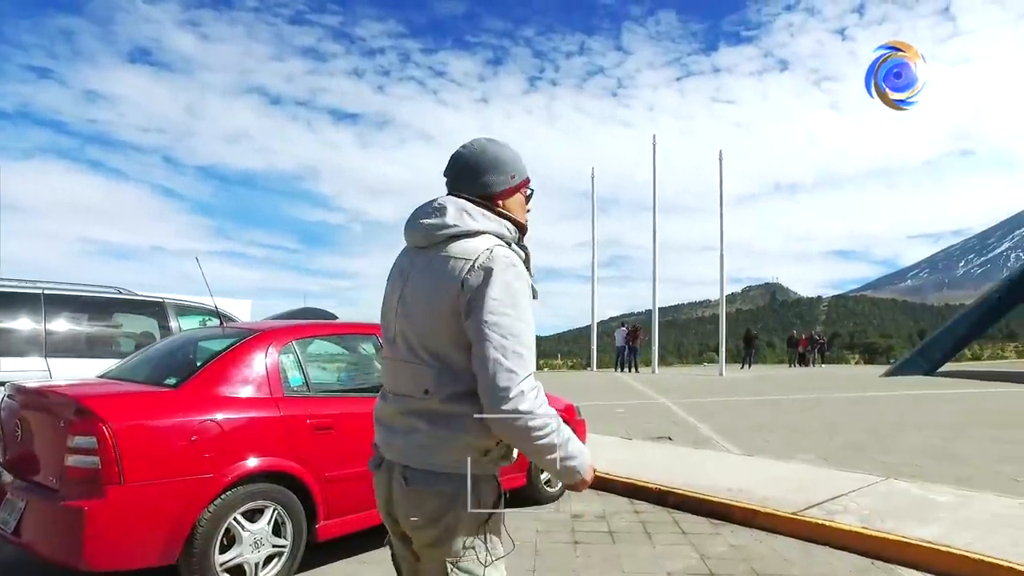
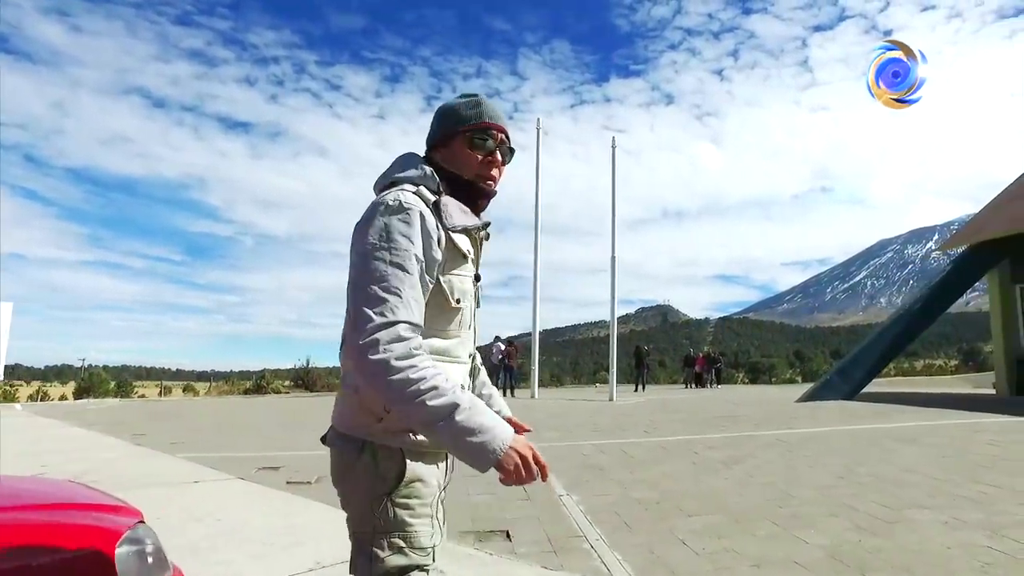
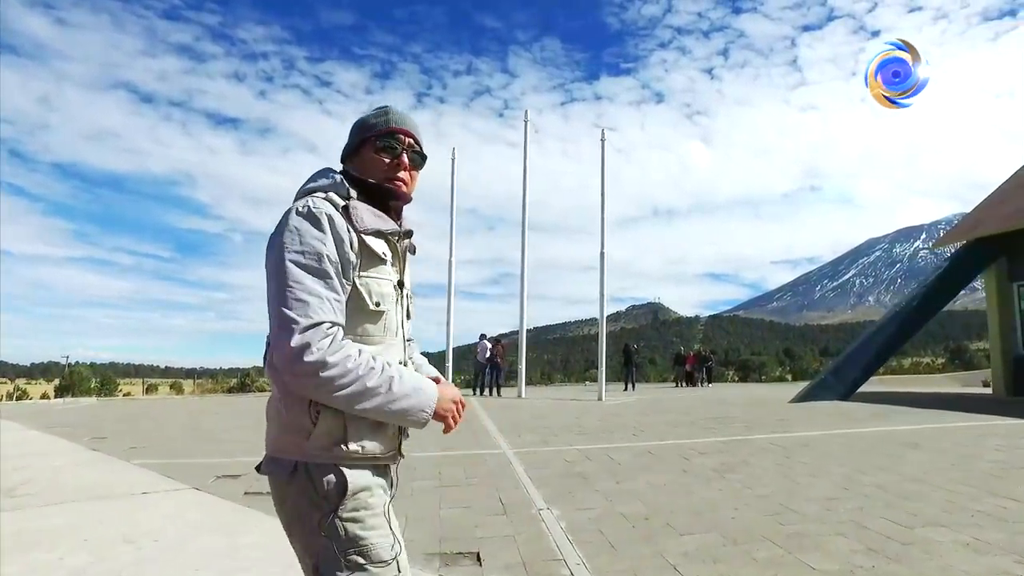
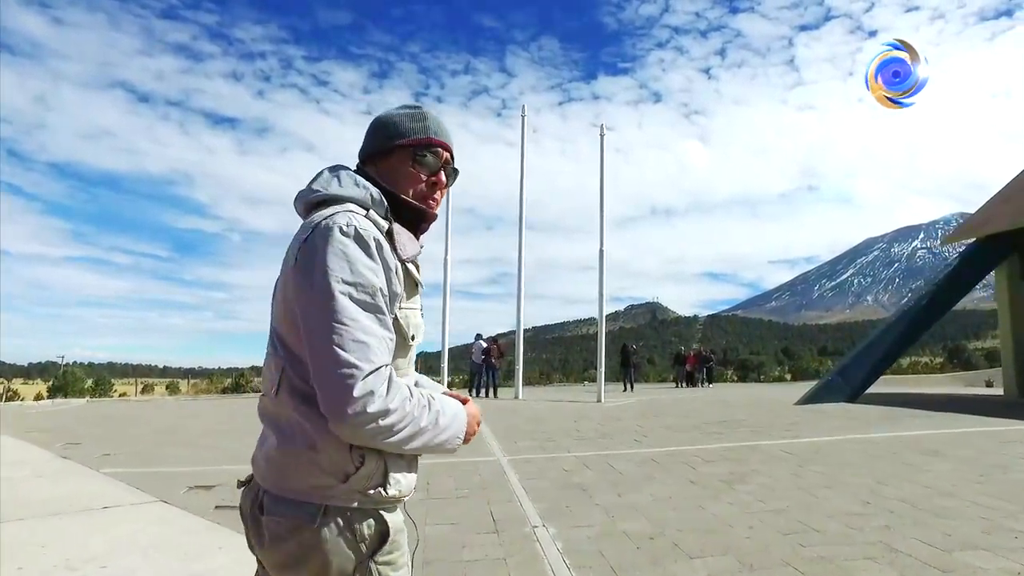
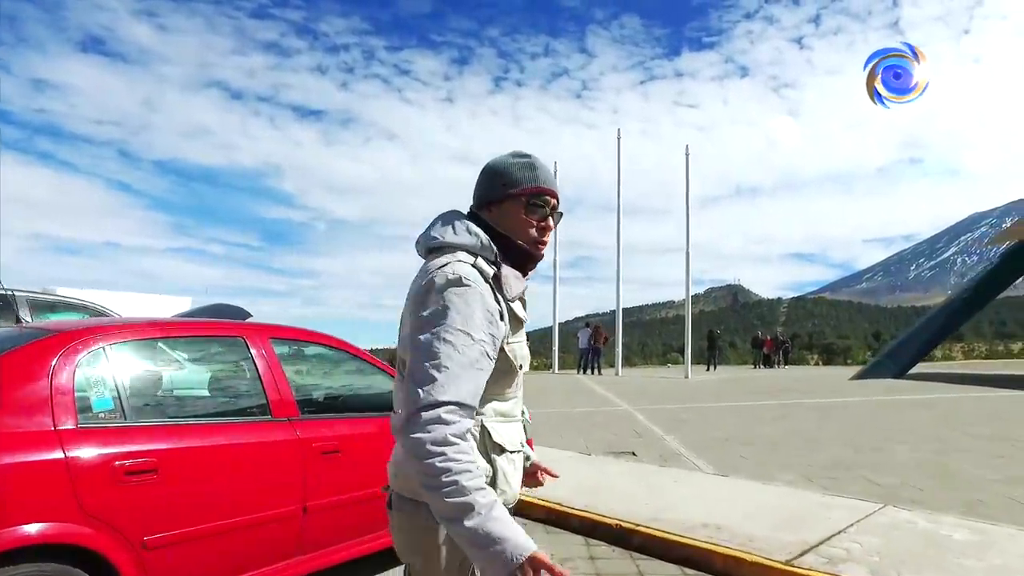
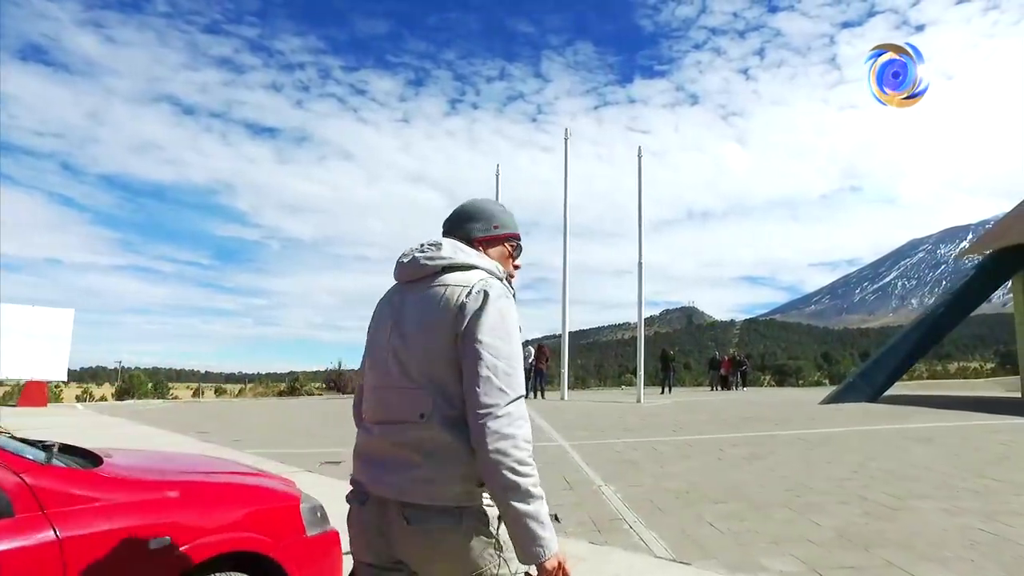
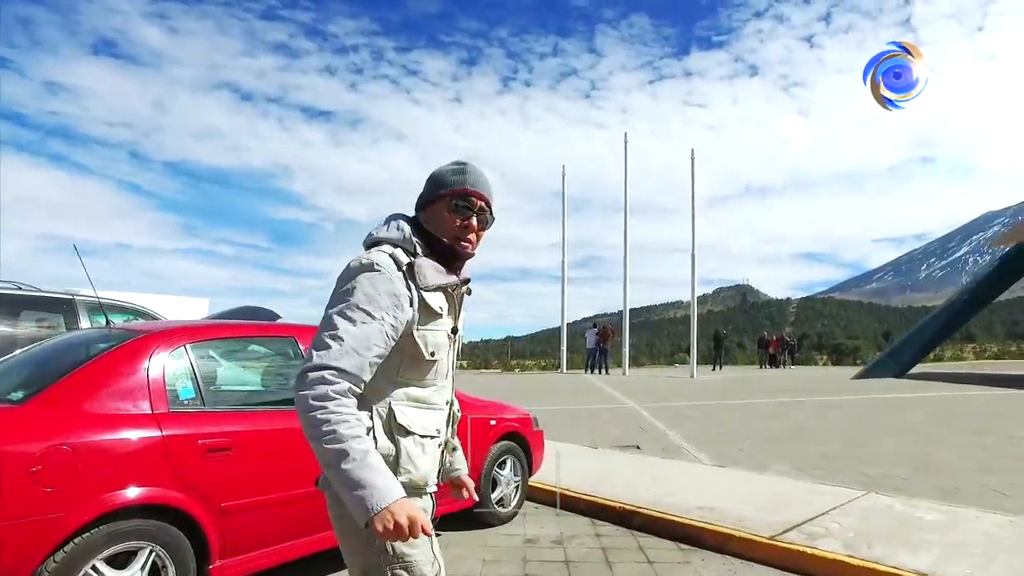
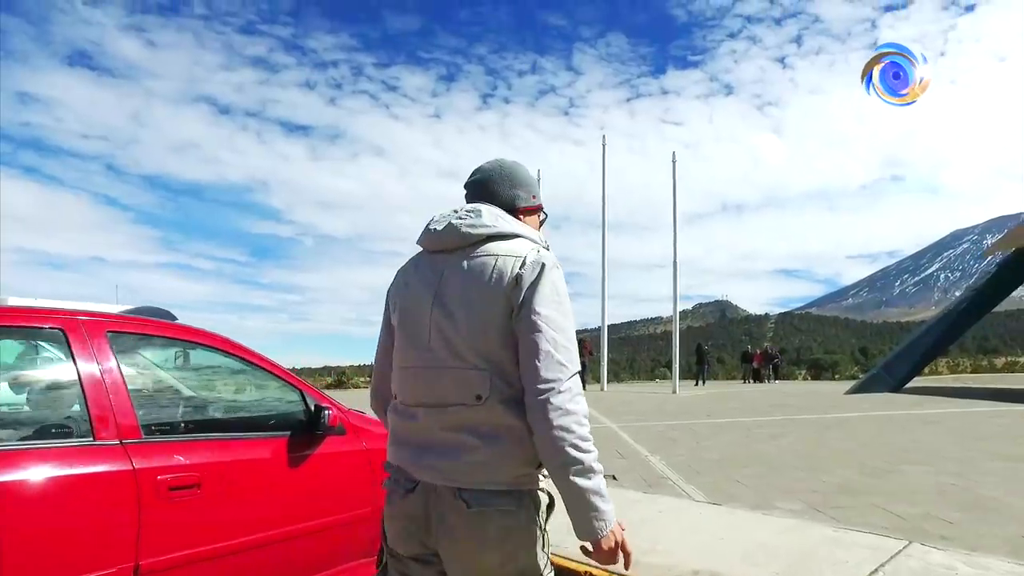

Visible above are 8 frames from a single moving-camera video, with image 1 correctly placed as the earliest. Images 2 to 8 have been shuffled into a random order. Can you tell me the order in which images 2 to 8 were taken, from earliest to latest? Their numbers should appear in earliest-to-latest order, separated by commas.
7, 5, 8, 6, 2, 3, 4
